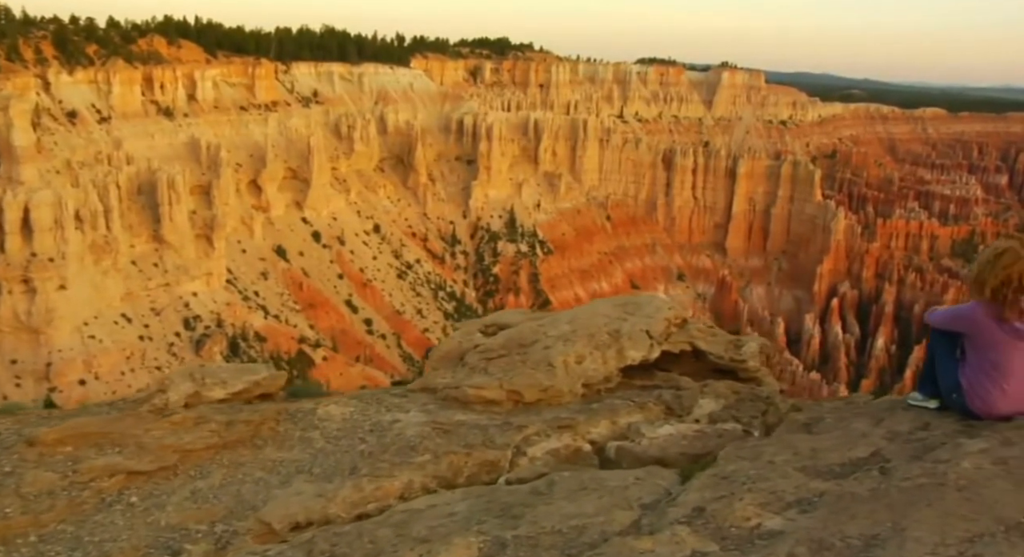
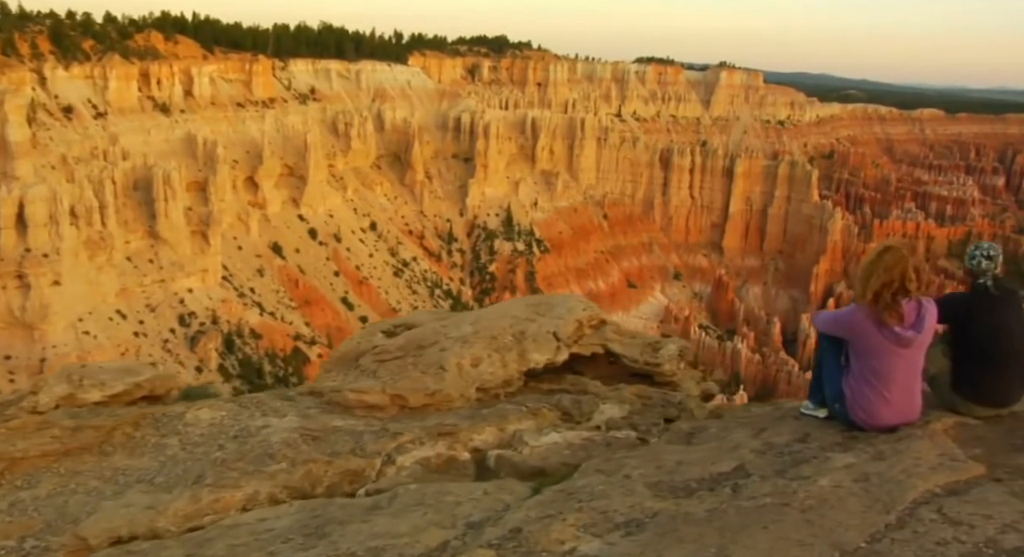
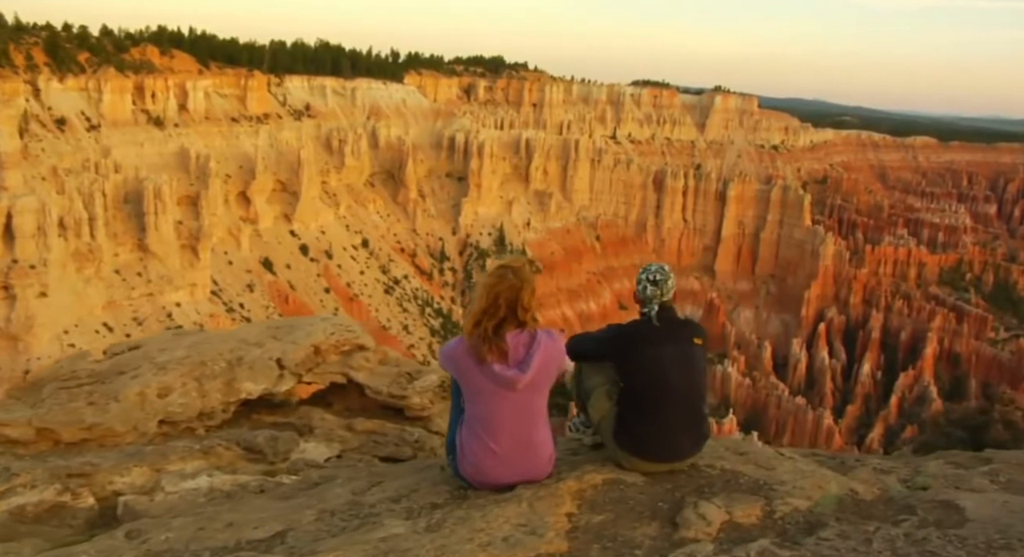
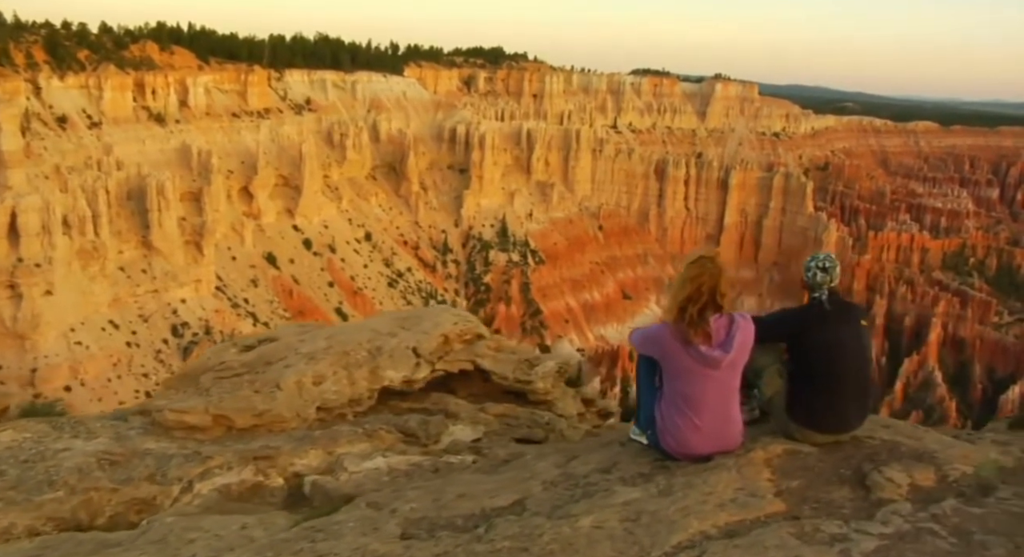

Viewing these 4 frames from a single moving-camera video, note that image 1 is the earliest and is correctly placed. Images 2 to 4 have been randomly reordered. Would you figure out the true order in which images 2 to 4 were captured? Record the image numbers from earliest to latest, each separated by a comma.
2, 4, 3
